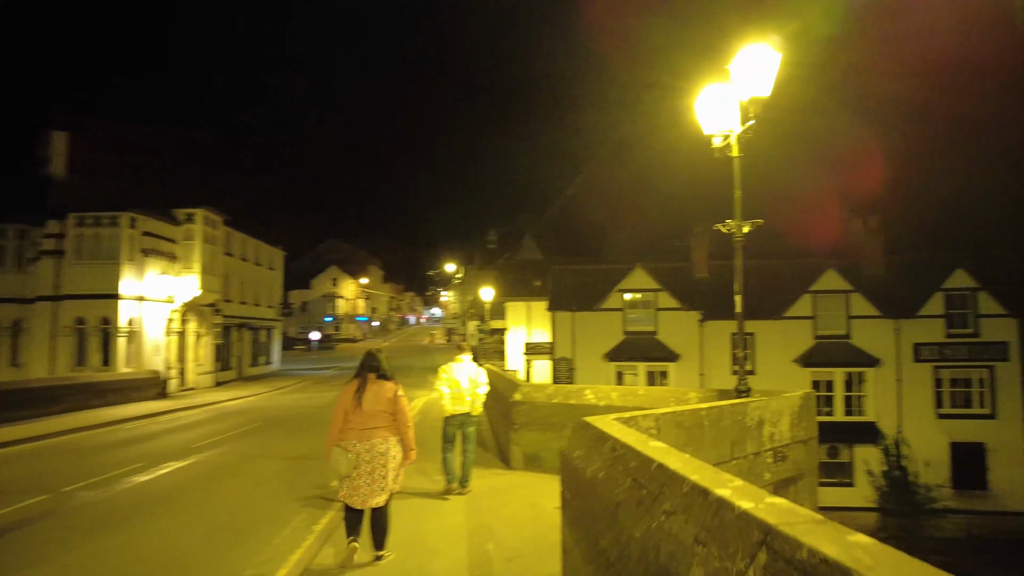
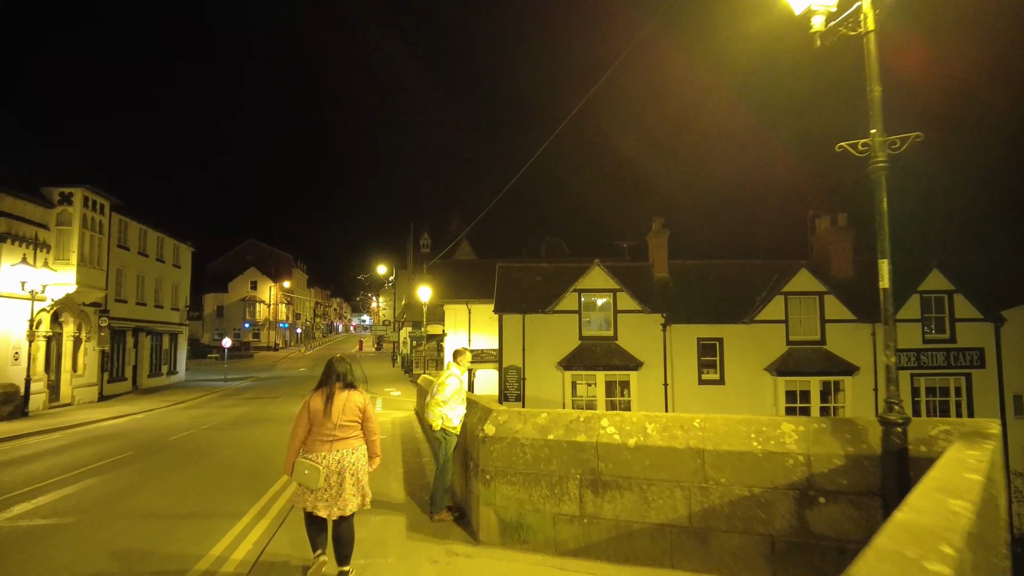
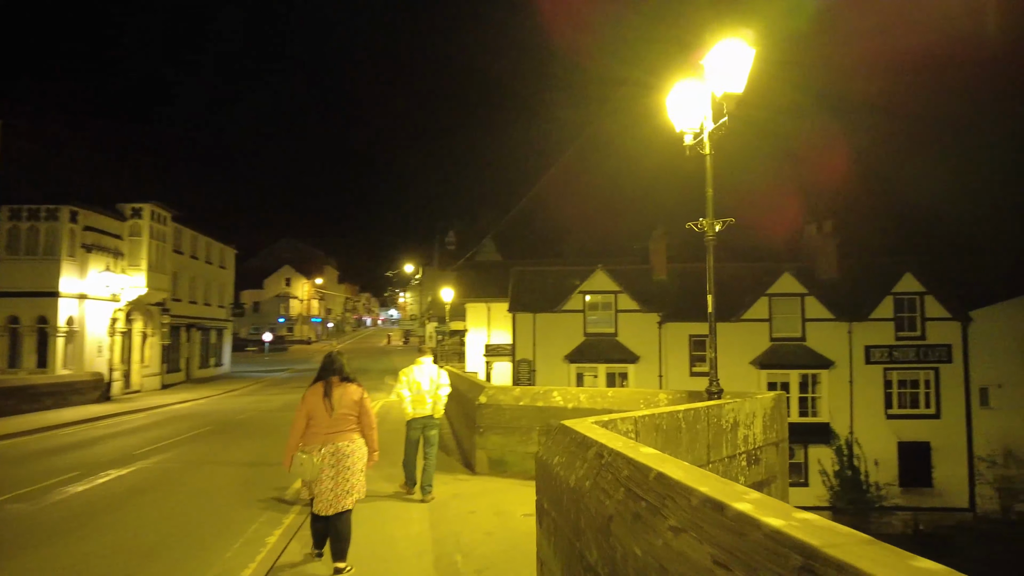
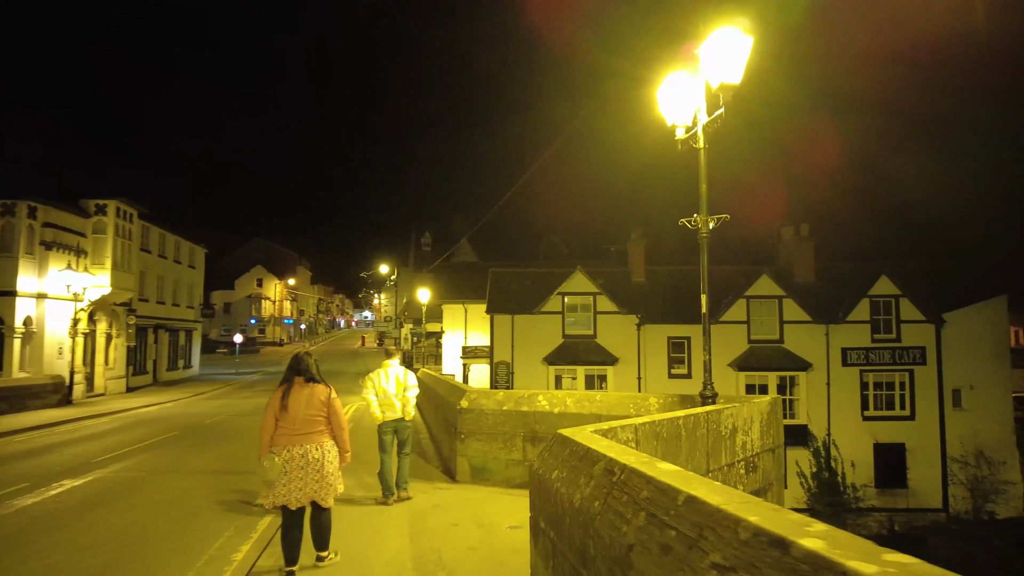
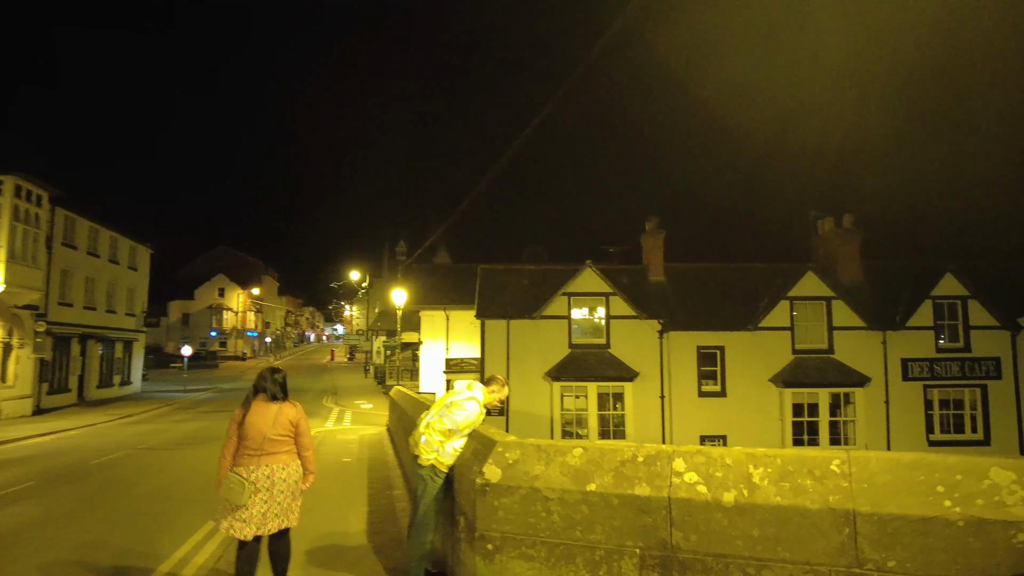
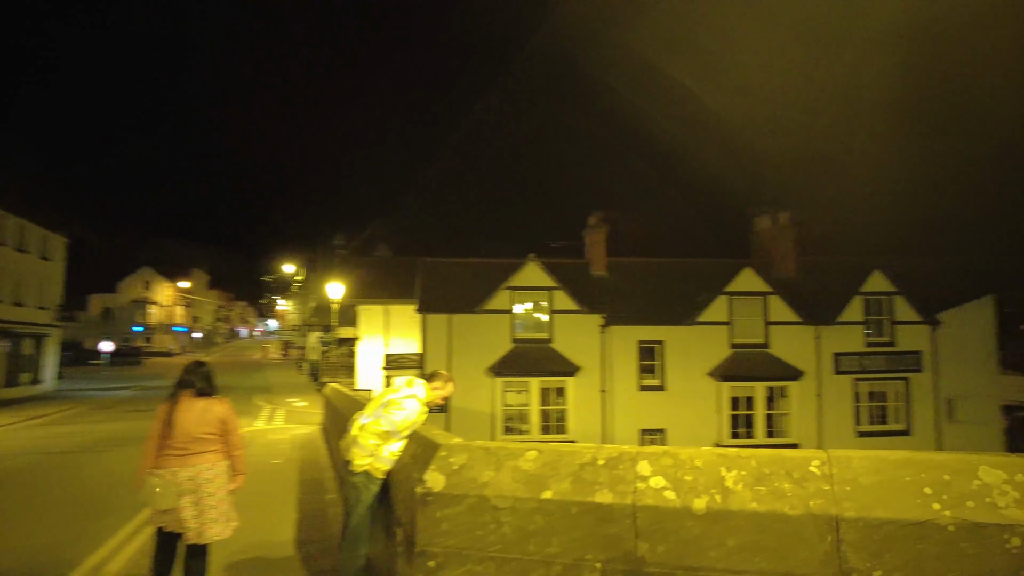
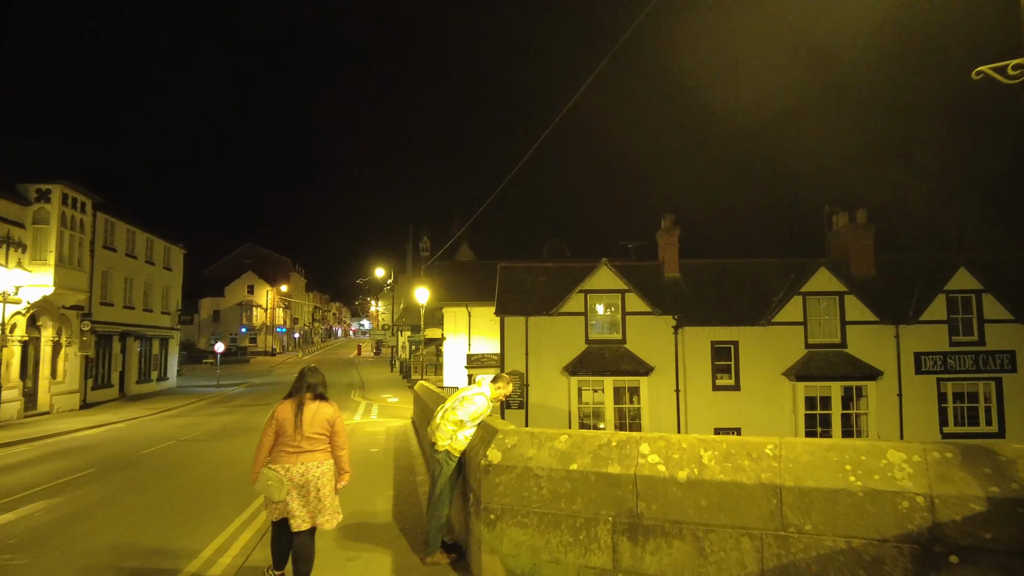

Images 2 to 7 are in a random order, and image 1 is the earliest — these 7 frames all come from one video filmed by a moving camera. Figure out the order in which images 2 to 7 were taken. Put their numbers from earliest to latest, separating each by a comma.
3, 4, 2, 7, 5, 6
